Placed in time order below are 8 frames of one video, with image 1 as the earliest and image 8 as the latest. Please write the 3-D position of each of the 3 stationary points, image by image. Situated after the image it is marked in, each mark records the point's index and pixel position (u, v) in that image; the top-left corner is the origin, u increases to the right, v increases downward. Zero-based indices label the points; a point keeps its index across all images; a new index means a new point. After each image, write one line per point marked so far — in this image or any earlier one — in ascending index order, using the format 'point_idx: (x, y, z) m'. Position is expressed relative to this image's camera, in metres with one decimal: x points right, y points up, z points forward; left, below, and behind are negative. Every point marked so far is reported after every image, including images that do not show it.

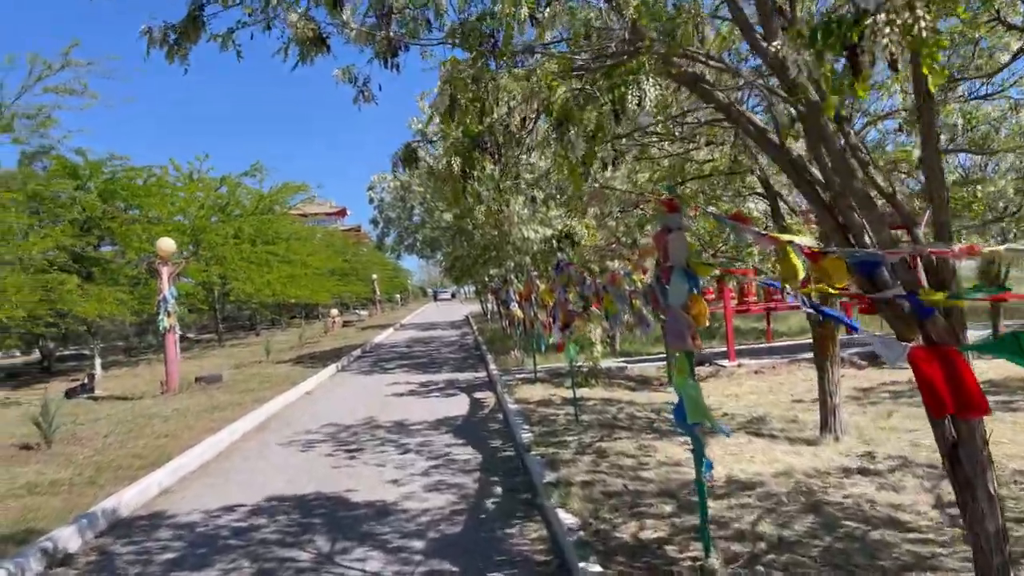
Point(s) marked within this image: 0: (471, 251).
0: (-0.9, +0.8, +17.2) m
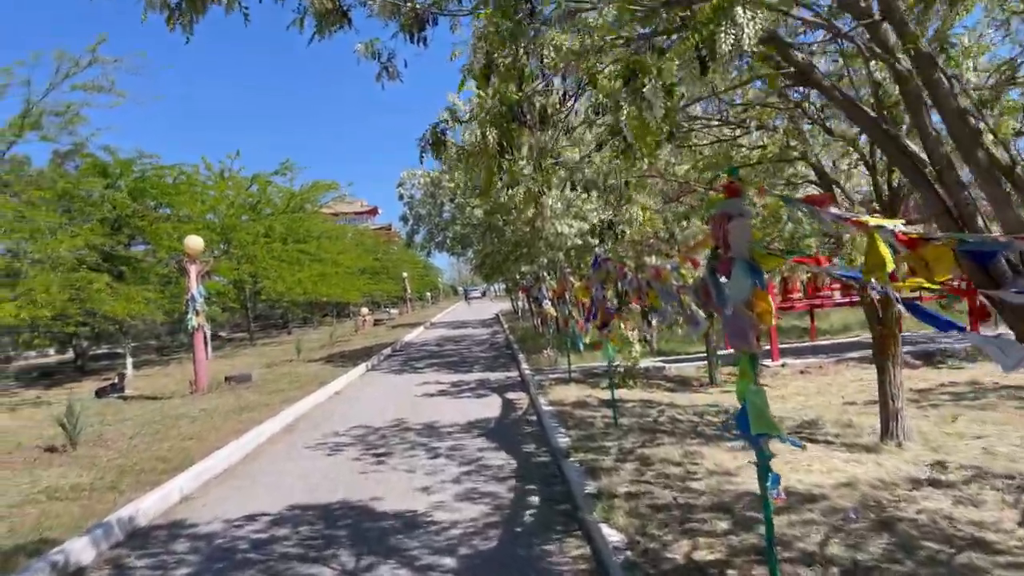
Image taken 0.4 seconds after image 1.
0: (-0.2, +0.9, +16.8) m
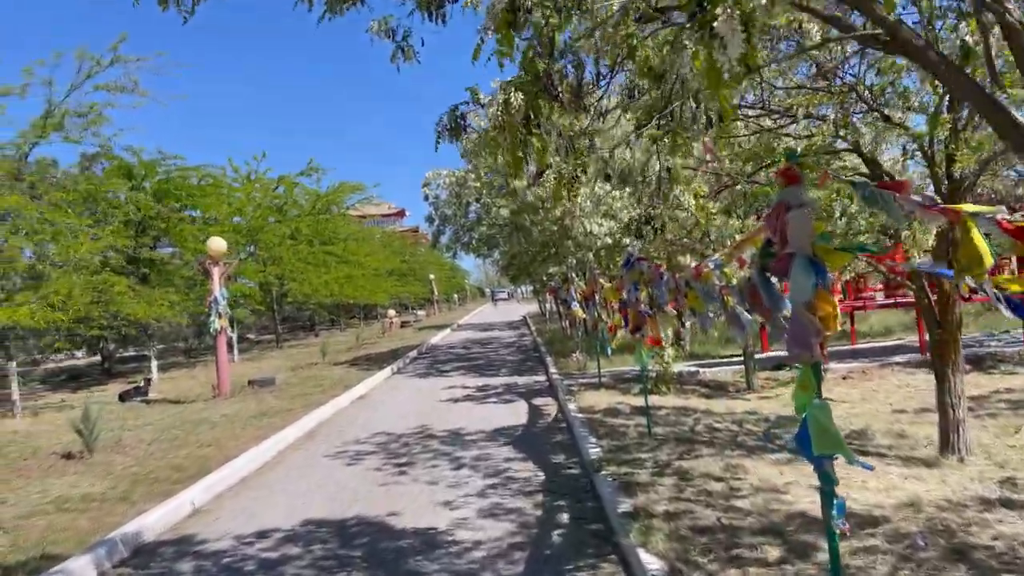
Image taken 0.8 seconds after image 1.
0: (+0.4, +0.8, +16.4) m
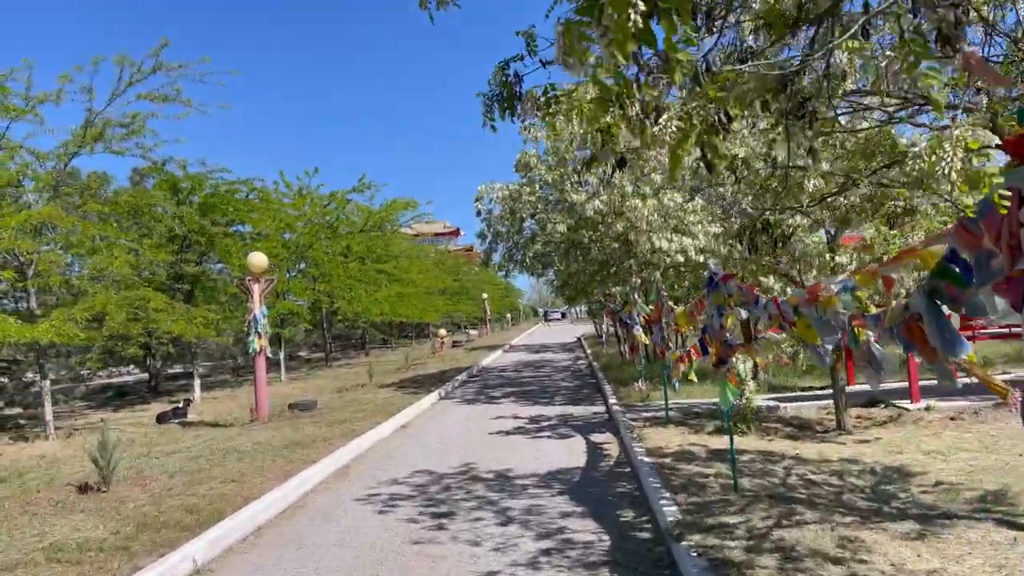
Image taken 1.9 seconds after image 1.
0: (+1.5, +0.4, +15.3) m
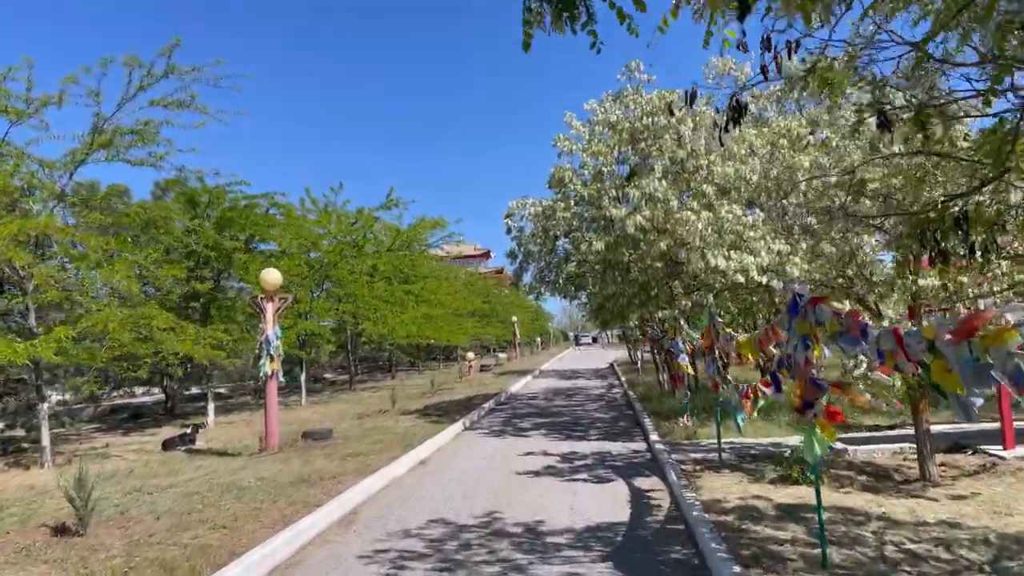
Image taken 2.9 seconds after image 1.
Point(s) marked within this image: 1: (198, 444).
0: (+2.0, 0.0, +14.1) m
1: (-5.8, -2.9, +14.7) m
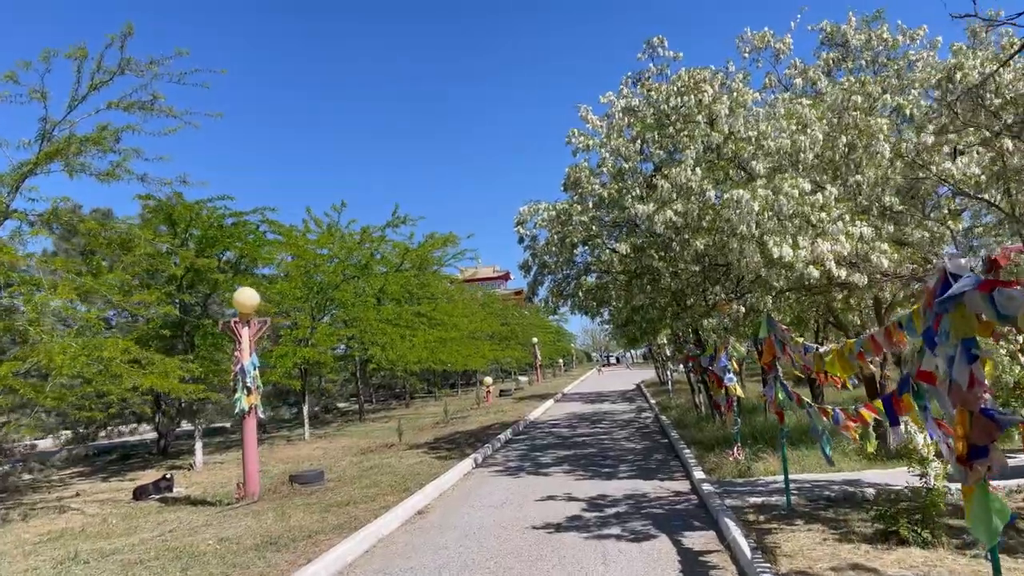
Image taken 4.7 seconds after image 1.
0: (+2.2, -0.2, +12.2) m
1: (-5.5, -3.3, +13.0) m
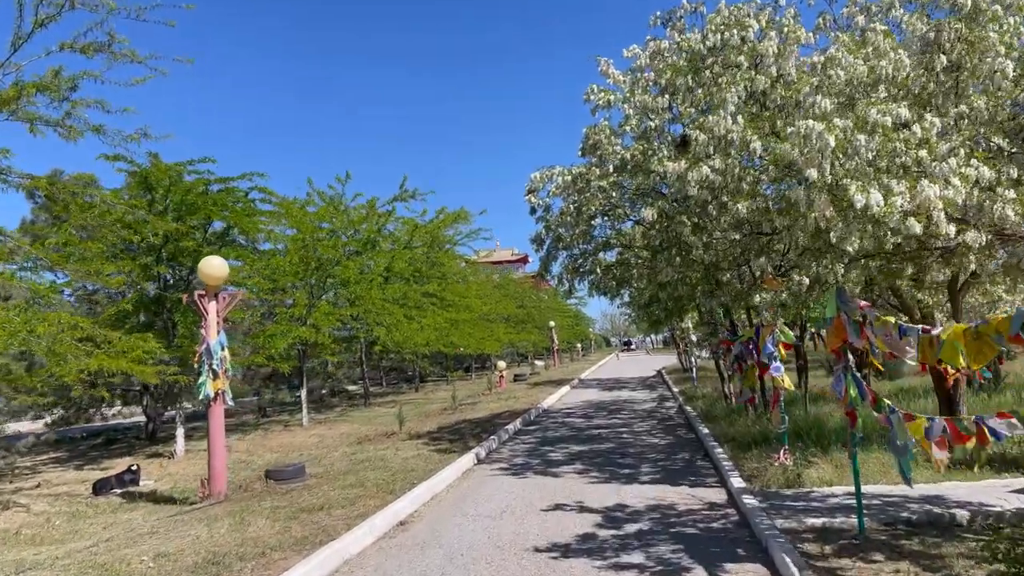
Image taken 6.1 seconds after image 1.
0: (+2.3, +0.2, +10.6) m
1: (-5.4, -2.9, +11.7) m
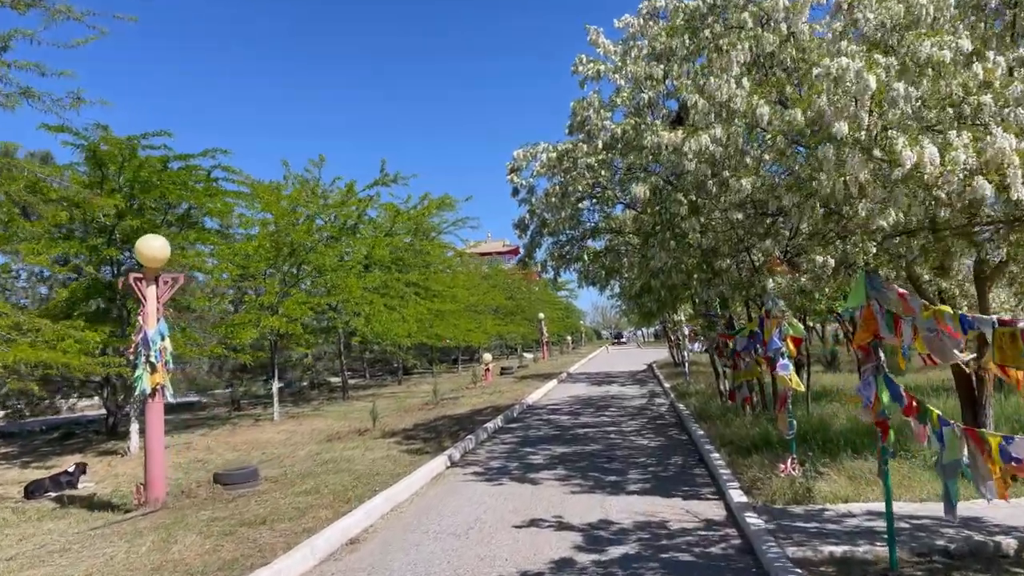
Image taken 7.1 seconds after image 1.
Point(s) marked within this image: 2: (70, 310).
0: (+2.0, +0.3, +9.6) m
1: (-5.8, -2.7, +10.6) m
2: (-7.6, -0.4, +13.7) m
